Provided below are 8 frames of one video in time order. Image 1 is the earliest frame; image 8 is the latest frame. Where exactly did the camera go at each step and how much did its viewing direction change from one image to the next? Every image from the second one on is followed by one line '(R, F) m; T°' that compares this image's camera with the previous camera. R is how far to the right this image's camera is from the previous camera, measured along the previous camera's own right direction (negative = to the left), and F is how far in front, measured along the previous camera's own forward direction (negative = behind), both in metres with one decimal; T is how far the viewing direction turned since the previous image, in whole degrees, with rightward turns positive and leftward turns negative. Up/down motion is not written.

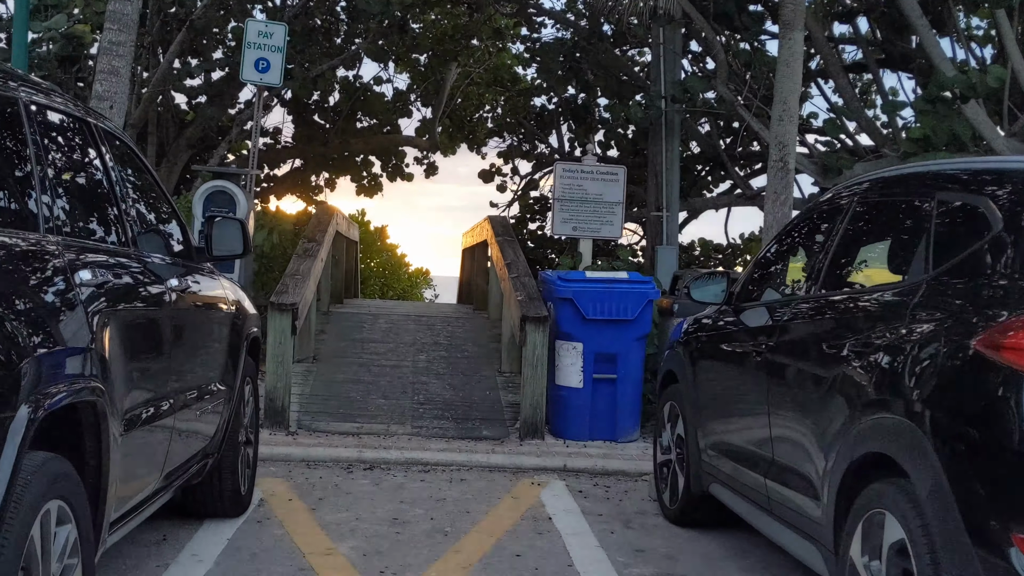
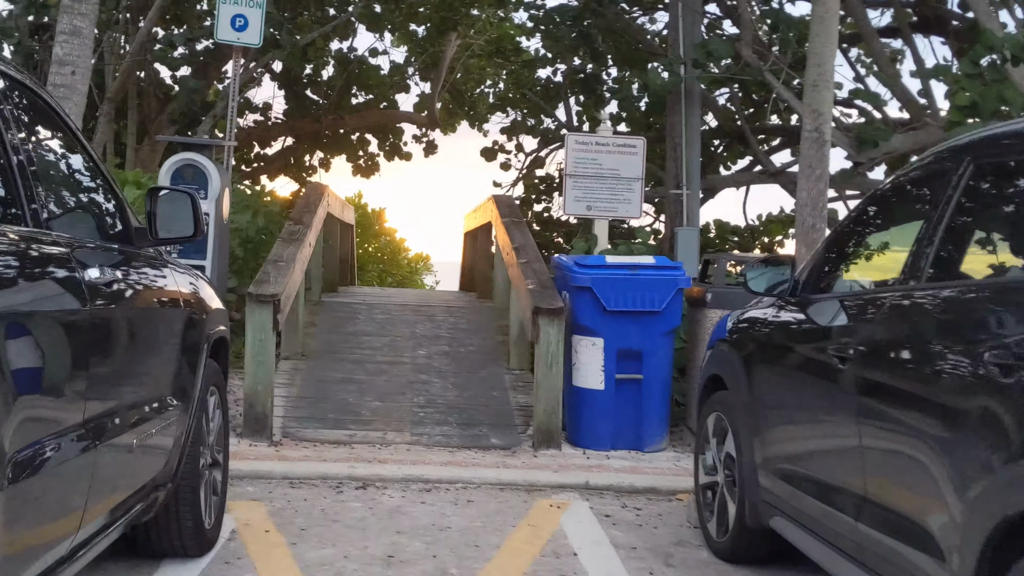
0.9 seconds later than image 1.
(0.0, +0.7) m; 0°
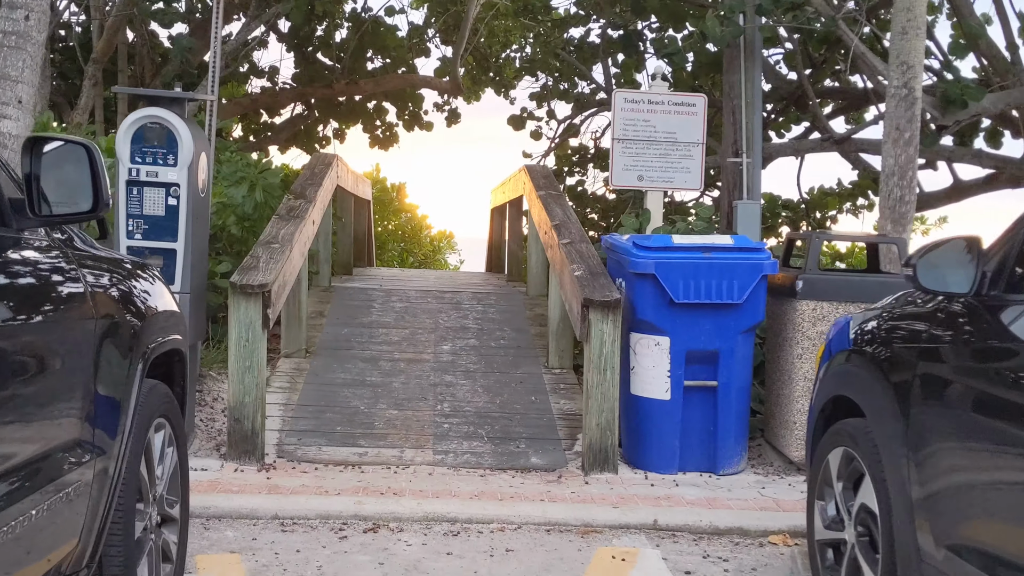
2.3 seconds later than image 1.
(-0.1, +0.9) m; -1°
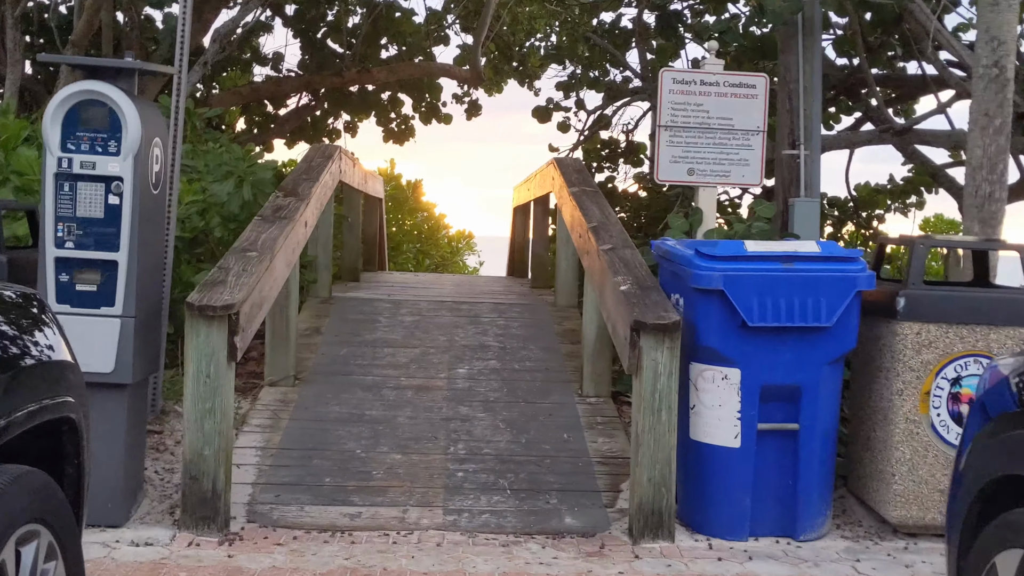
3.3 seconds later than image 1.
(0.0, +0.8) m; -1°
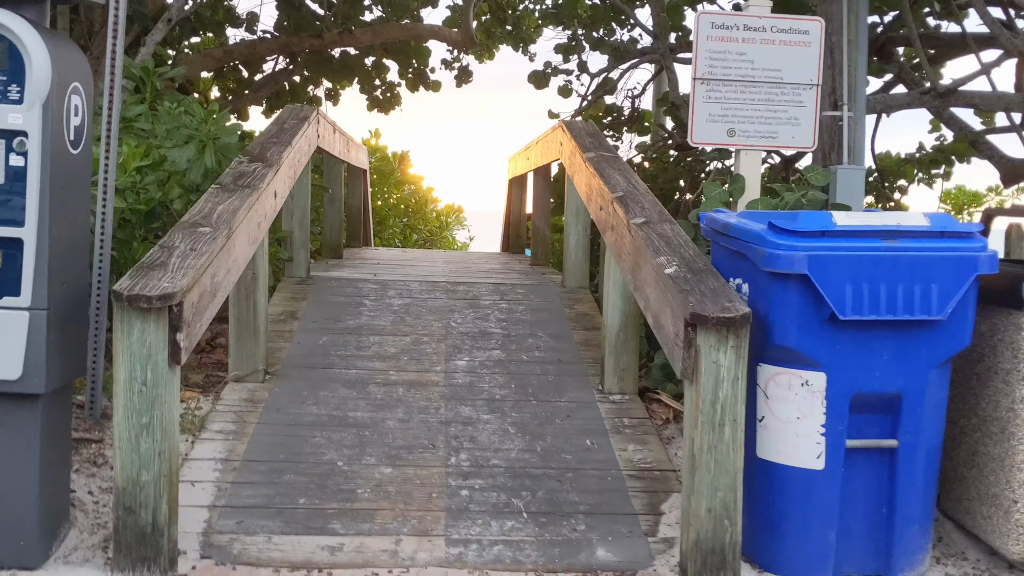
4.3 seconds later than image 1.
(-0.1, +0.7) m; +1°
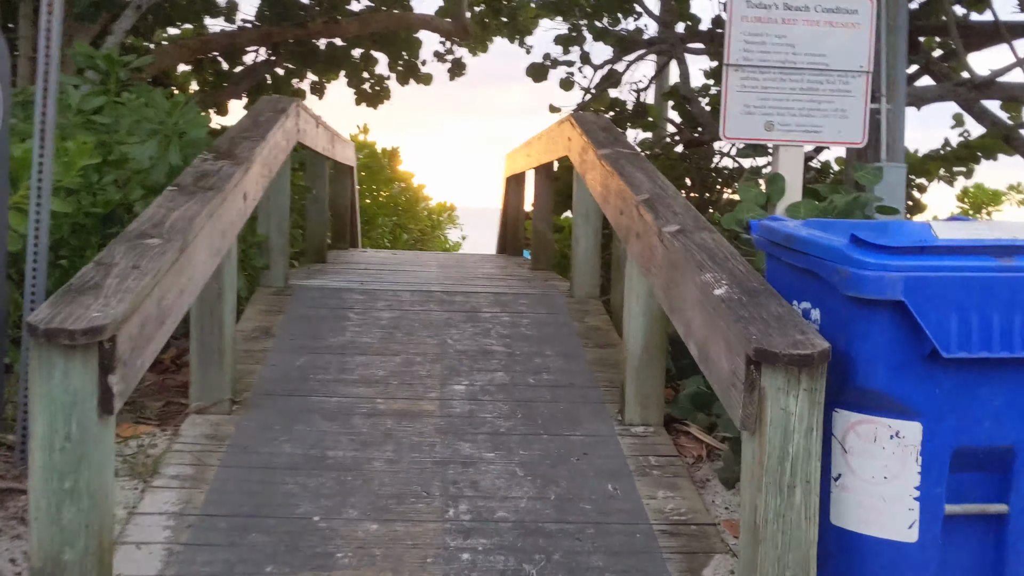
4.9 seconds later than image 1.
(0.0, +0.5) m; 0°
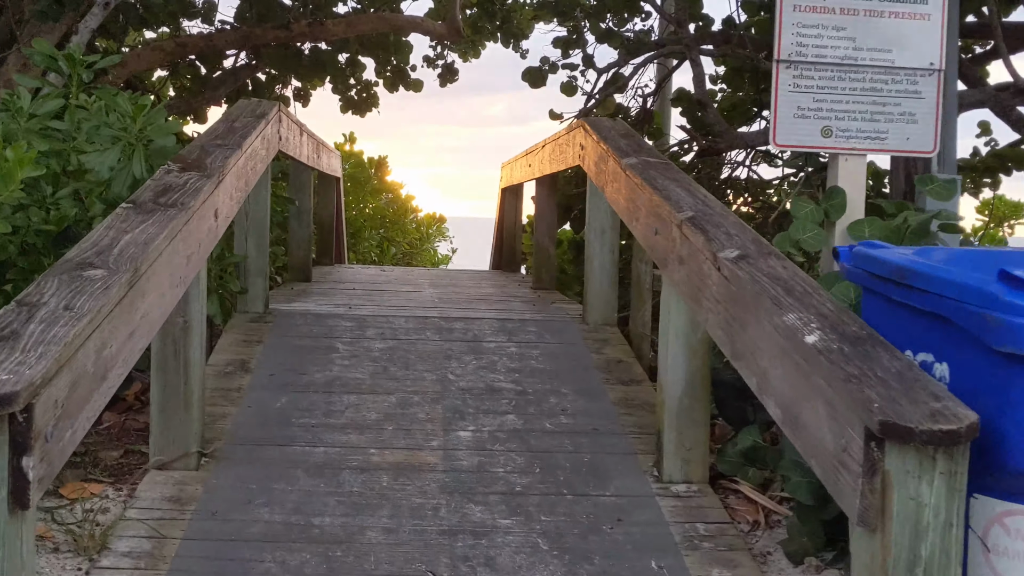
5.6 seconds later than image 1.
(-0.1, +0.5) m; +1°
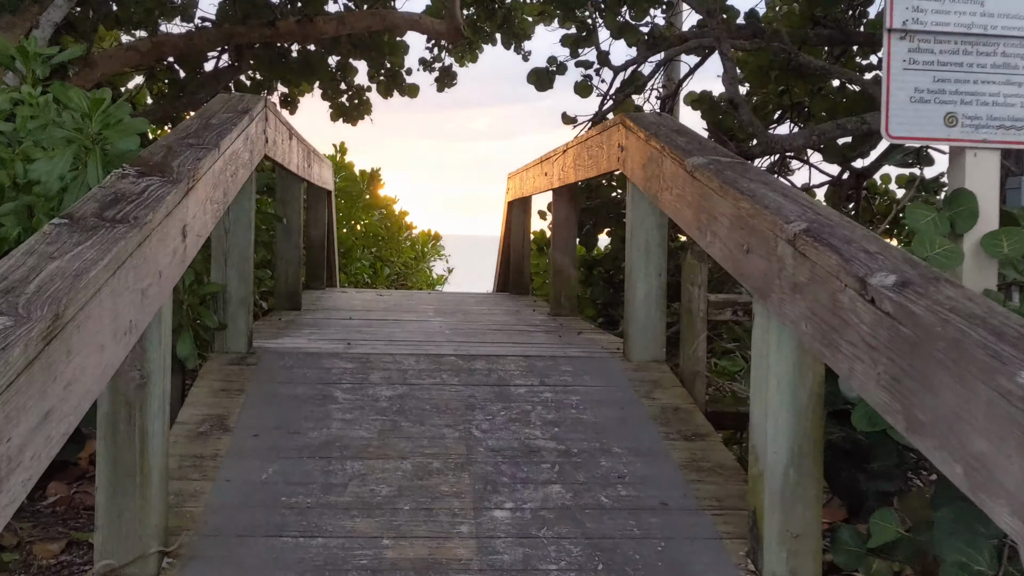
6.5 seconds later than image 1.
(-0.1, +0.7) m; 0°
